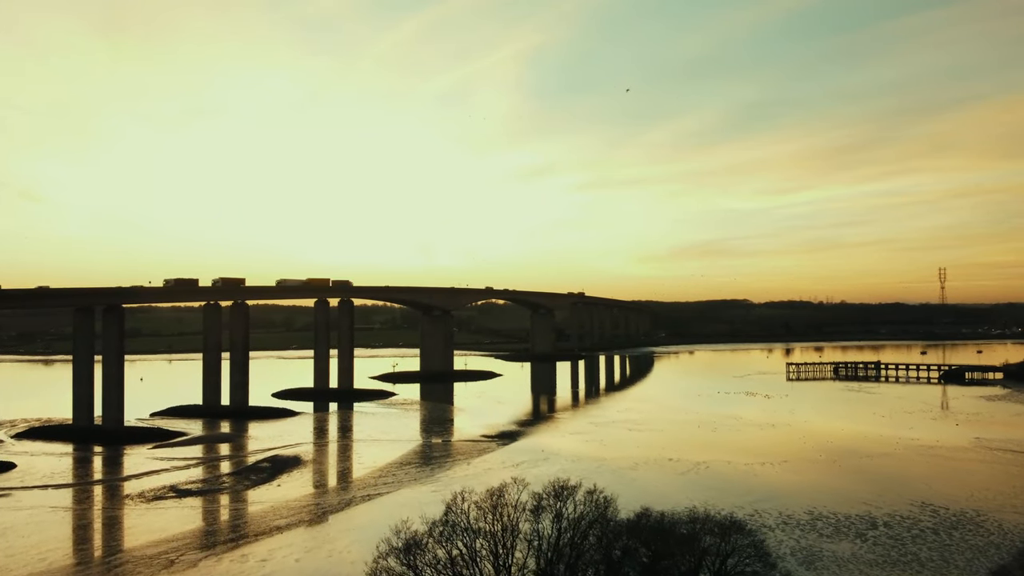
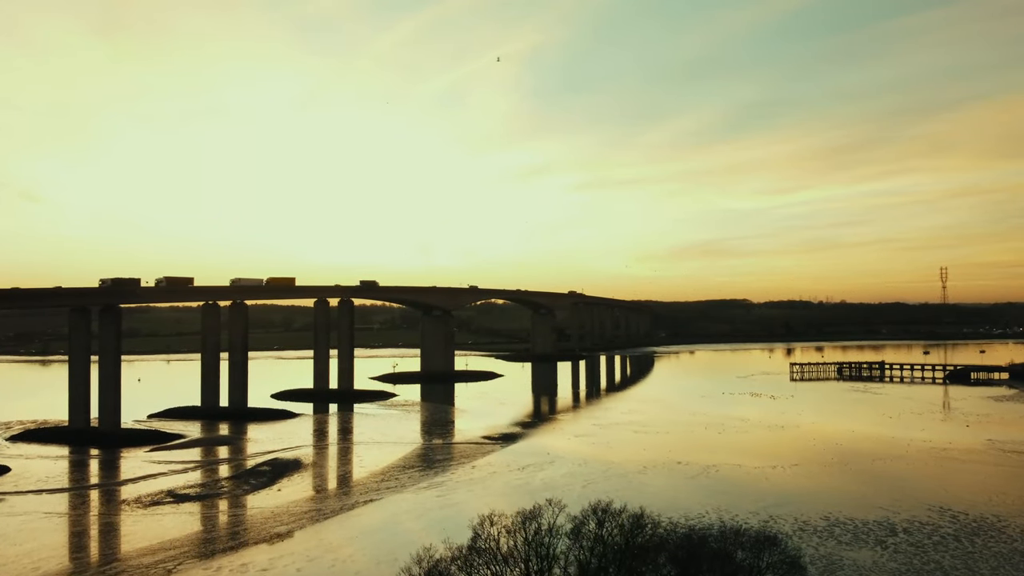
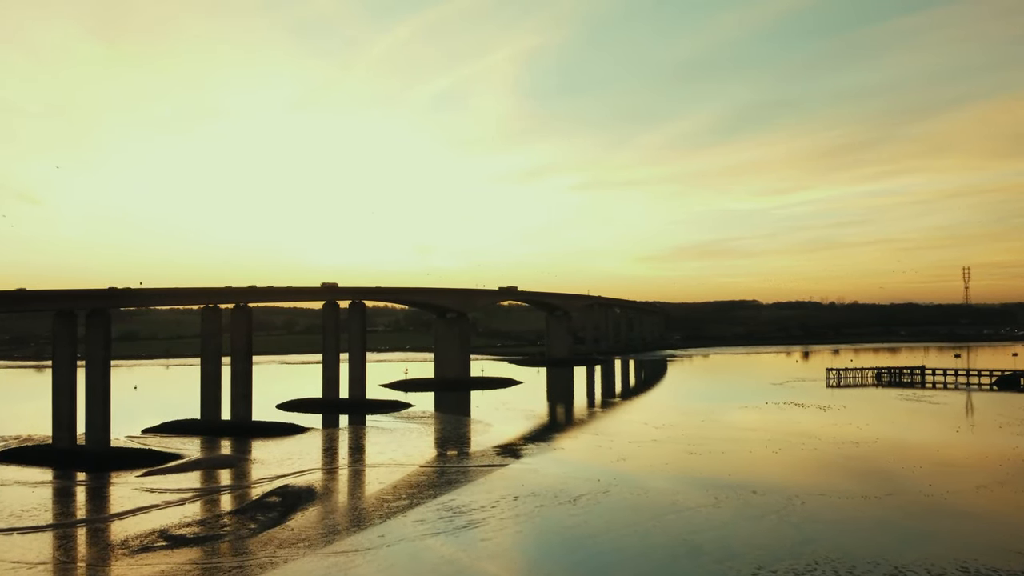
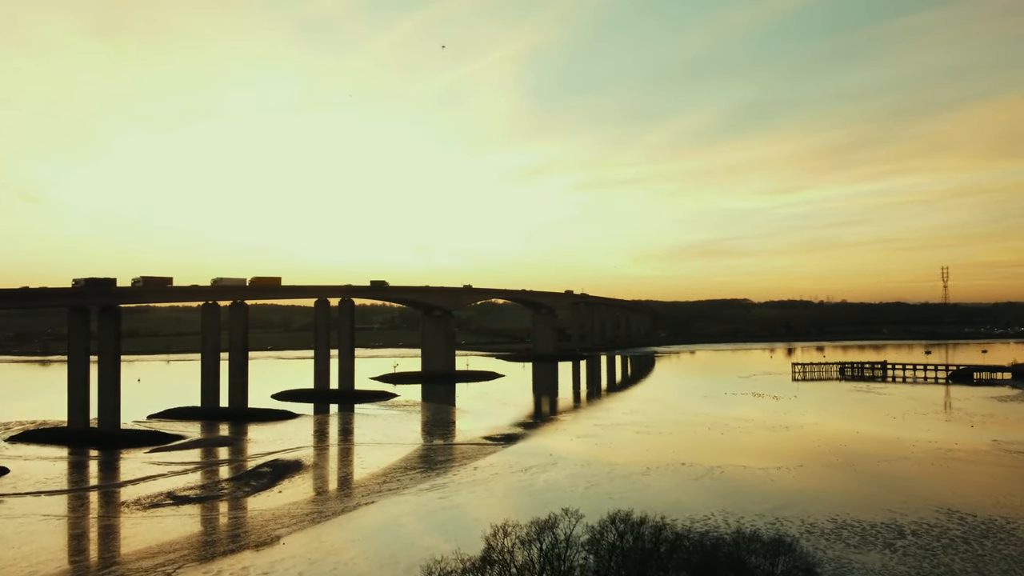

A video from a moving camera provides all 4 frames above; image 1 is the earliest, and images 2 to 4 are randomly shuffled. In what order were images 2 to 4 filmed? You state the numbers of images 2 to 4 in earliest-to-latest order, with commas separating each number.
2, 4, 3
